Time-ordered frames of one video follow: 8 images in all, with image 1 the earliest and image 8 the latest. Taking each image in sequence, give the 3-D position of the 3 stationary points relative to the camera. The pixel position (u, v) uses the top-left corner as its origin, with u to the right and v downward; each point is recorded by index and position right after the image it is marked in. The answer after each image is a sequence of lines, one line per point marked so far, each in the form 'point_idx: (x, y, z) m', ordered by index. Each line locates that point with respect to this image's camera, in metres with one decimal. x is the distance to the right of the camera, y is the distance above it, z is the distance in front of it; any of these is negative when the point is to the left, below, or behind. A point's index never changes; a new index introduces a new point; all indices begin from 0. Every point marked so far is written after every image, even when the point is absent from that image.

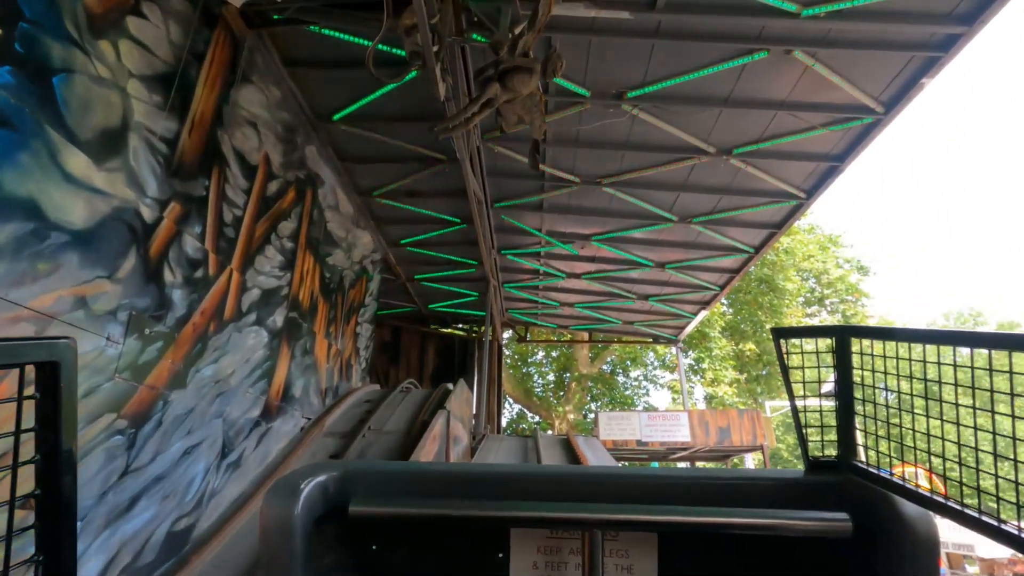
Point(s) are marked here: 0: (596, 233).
0: (+1.5, +0.9, +9.2) m
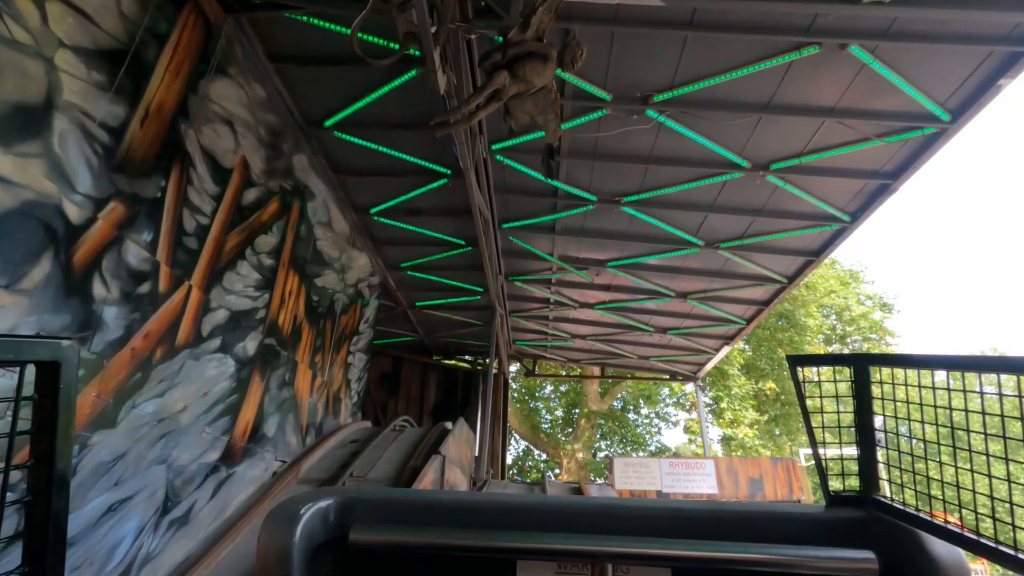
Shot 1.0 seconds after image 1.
0: (+1.6, +0.4, +8.4) m
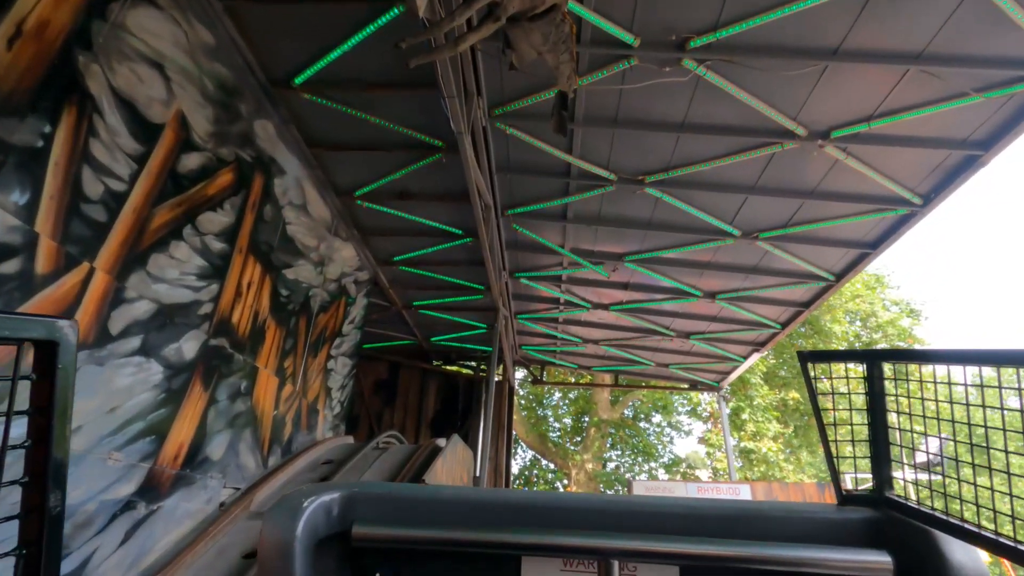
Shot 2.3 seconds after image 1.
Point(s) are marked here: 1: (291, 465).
0: (+1.7, +0.5, +7.4) m
1: (-2.2, -1.8, +5.4) m
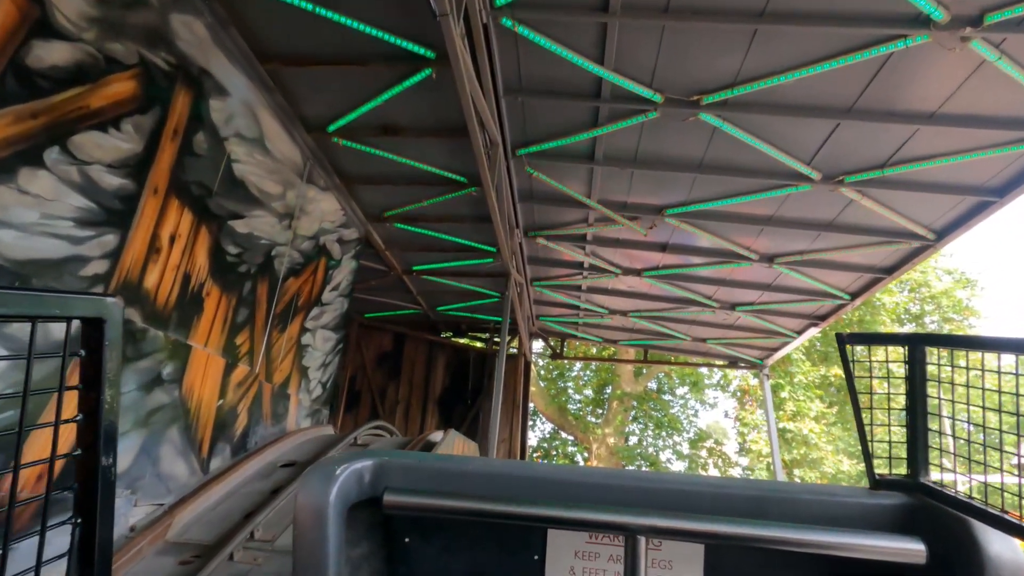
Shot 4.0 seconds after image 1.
0: (+1.8, +0.9, +5.9) m
1: (-2.2, -1.4, +4.3) m
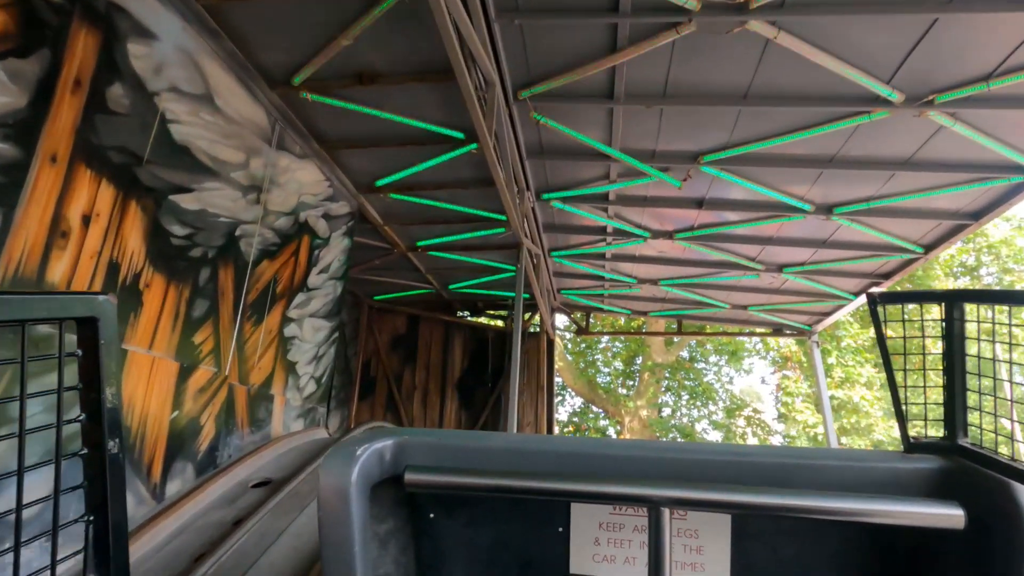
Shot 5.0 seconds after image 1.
0: (+1.9, +1.3, +5.0) m
1: (-2.1, -1.4, +3.6) m
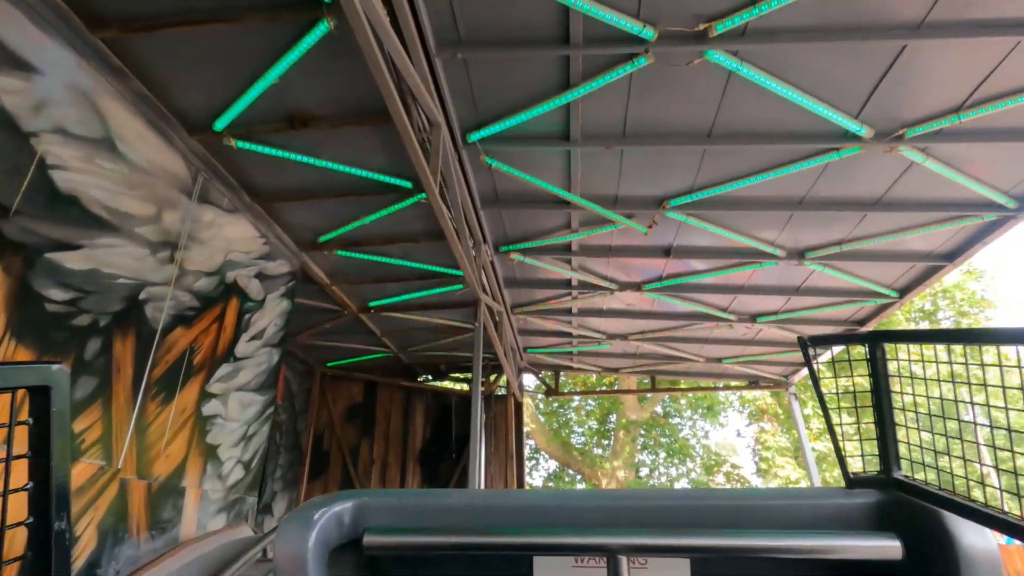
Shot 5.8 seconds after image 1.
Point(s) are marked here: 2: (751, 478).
0: (+1.5, +0.8, +4.7) m
1: (-2.3, -1.8, +2.8) m
2: (+8.9, -7.1, +19.8) m
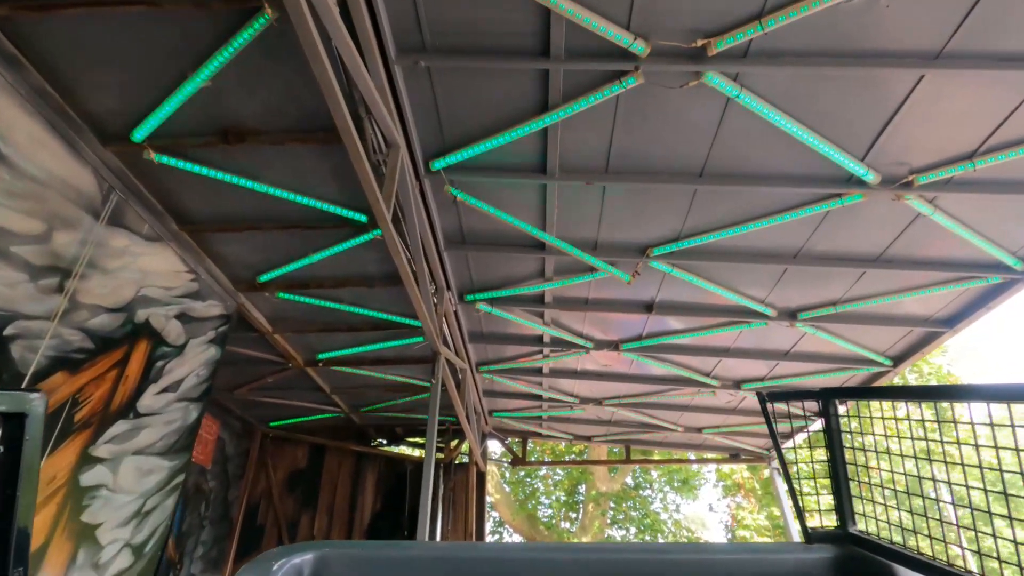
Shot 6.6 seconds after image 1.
0: (+1.2, +0.4, +4.2) m
1: (-2.5, -1.8, +1.9) m
2: (+7.5, -9.5, +18.7) m
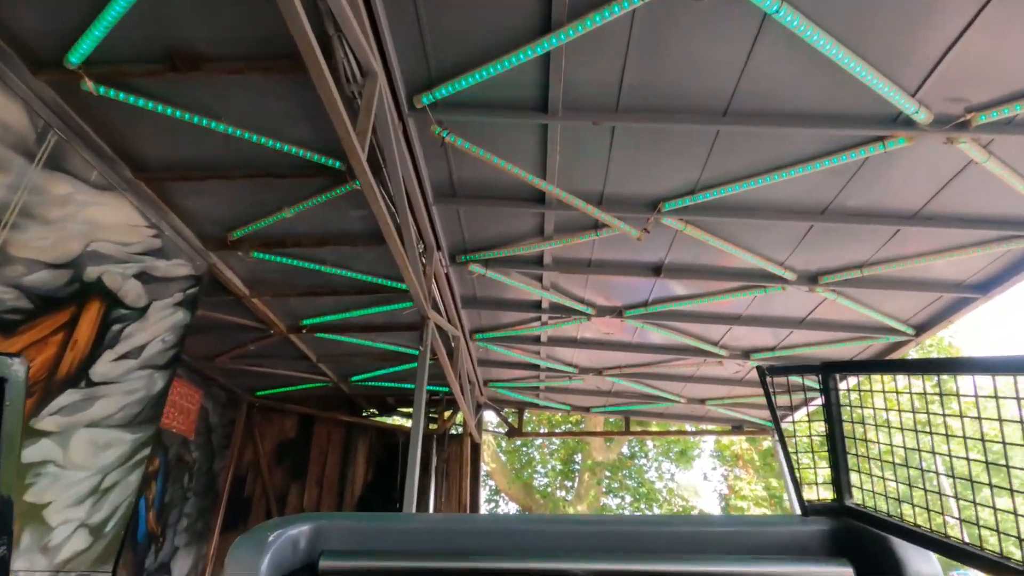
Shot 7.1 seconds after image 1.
0: (+1.2, +0.7, +3.8) m
1: (-2.6, -1.6, +1.6) m
2: (+7.4, -8.4, +18.8) m
